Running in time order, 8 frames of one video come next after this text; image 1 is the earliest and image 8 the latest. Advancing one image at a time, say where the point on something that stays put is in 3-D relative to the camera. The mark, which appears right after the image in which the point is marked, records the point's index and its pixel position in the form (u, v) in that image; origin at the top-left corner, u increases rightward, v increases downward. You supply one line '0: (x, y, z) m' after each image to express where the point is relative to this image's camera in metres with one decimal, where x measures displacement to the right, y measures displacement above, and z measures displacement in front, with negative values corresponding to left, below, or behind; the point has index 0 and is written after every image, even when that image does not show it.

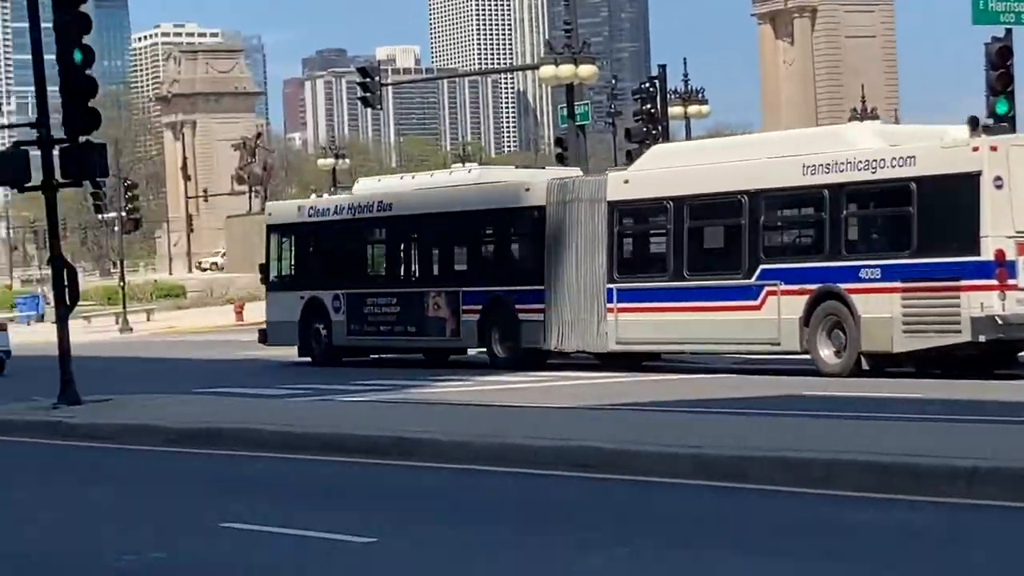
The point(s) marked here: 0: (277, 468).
0: (-2.7, -2.1, +19.6) m
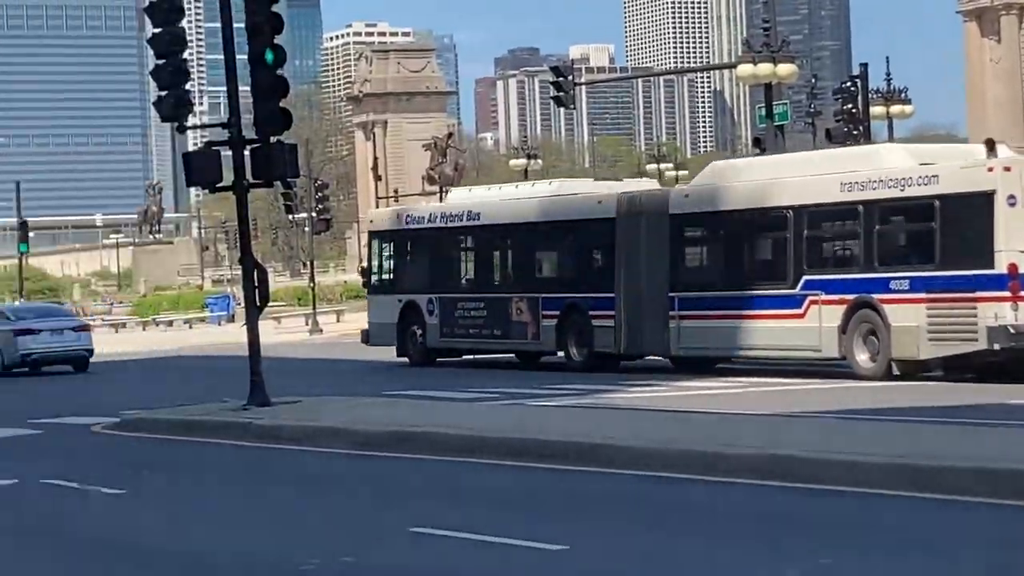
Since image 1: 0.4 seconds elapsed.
0: (-0.6, -2.1, +19.0) m
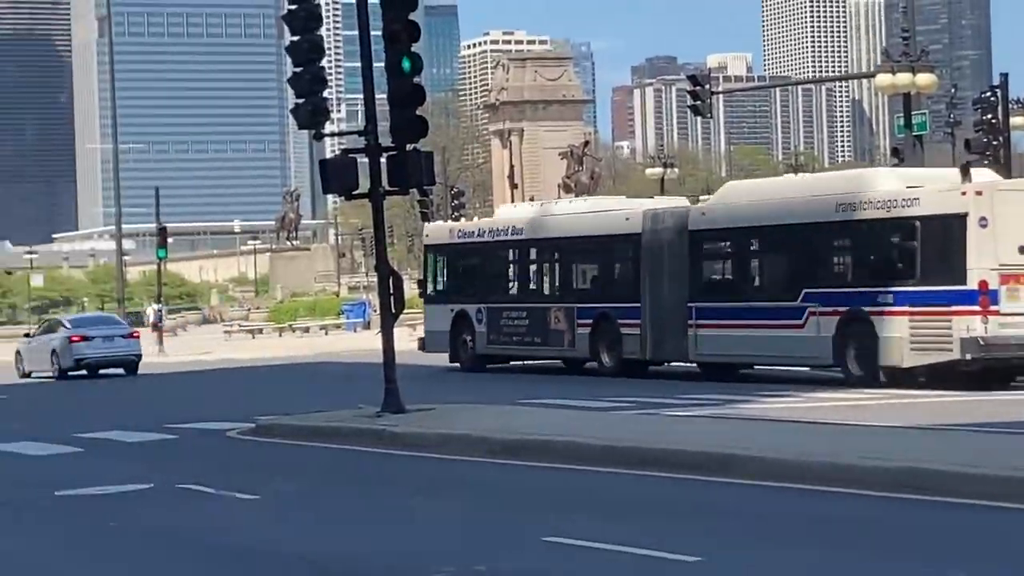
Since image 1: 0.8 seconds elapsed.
0: (+0.9, -2.3, +18.9) m
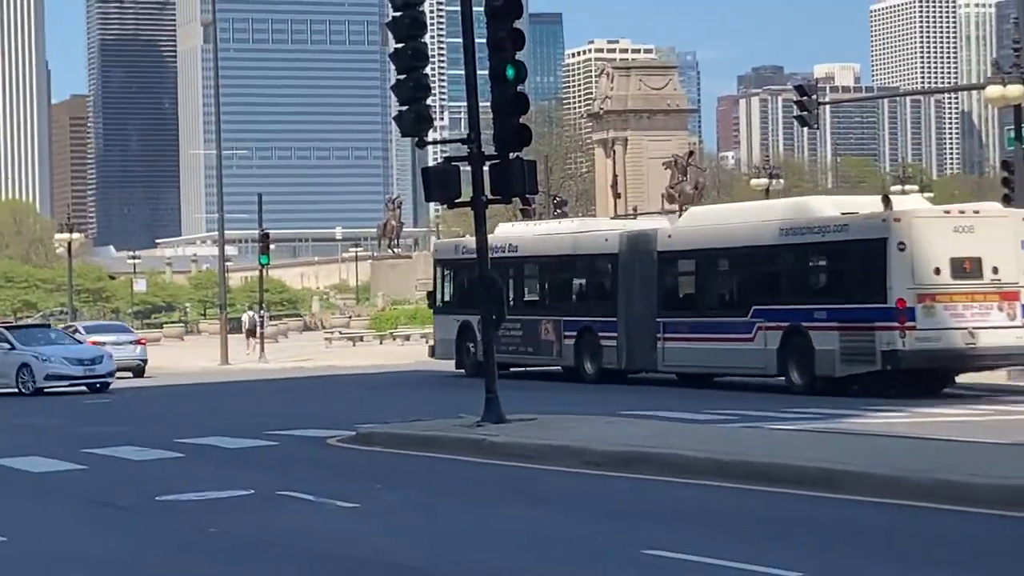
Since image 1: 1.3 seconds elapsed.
0: (+2.1, -2.4, +18.6) m
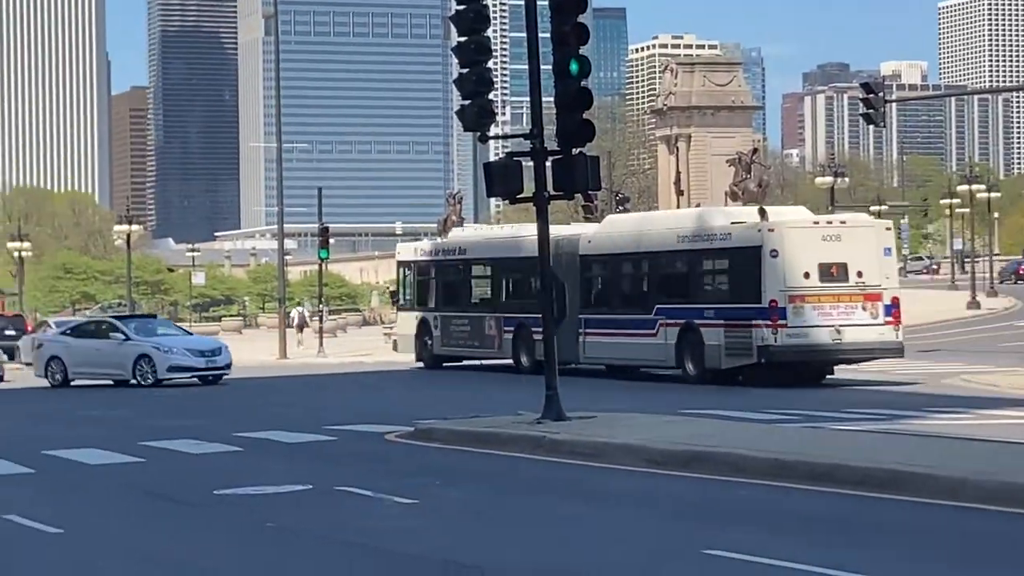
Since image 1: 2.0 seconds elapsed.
0: (+2.8, -2.4, +18.2) m
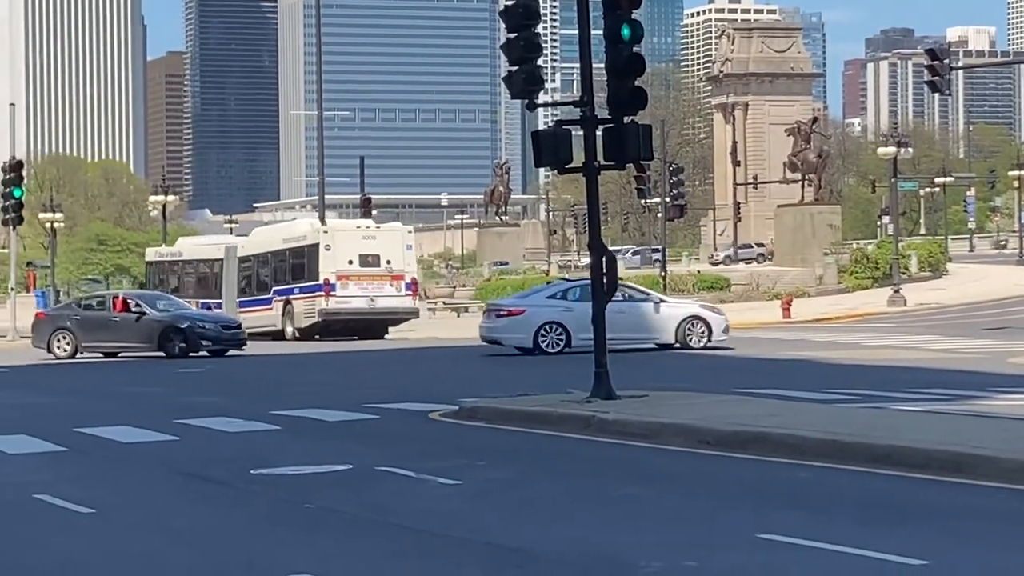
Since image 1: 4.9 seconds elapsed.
0: (+3.3, -2.1, +17.2) m
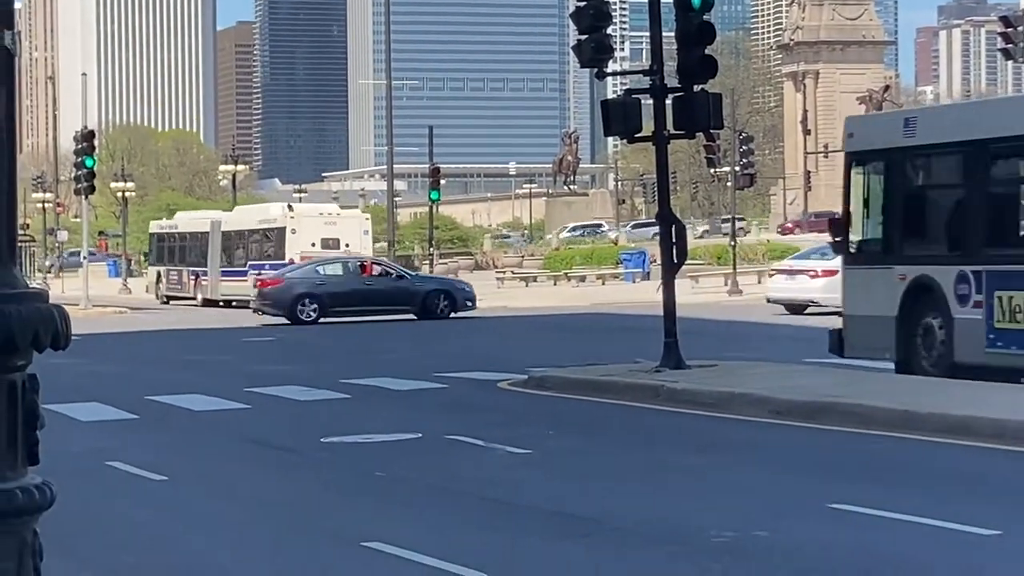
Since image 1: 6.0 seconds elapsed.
0: (+4.1, -1.8, +17.0) m
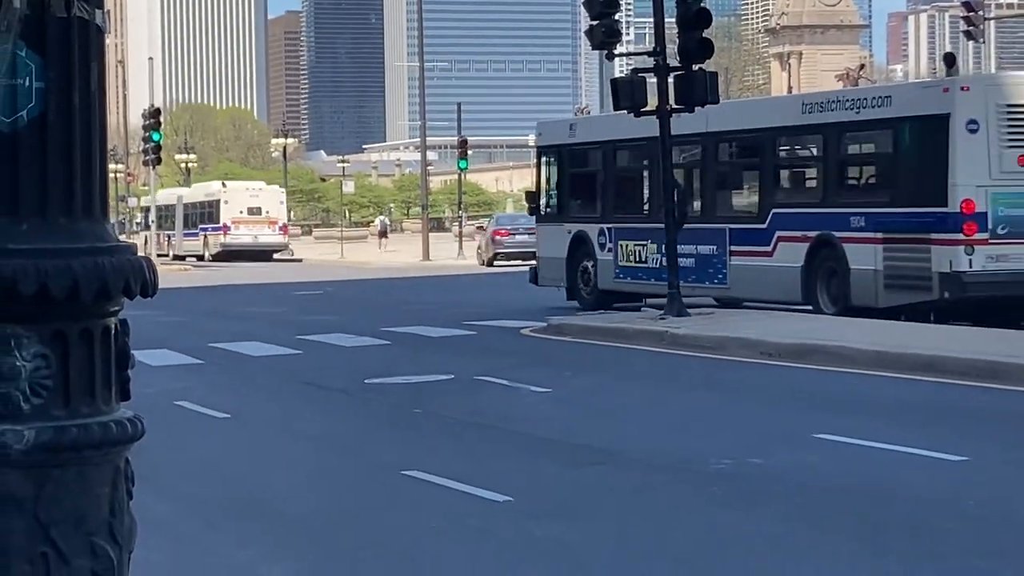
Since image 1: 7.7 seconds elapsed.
0: (+4.6, -1.1, +20.2) m
